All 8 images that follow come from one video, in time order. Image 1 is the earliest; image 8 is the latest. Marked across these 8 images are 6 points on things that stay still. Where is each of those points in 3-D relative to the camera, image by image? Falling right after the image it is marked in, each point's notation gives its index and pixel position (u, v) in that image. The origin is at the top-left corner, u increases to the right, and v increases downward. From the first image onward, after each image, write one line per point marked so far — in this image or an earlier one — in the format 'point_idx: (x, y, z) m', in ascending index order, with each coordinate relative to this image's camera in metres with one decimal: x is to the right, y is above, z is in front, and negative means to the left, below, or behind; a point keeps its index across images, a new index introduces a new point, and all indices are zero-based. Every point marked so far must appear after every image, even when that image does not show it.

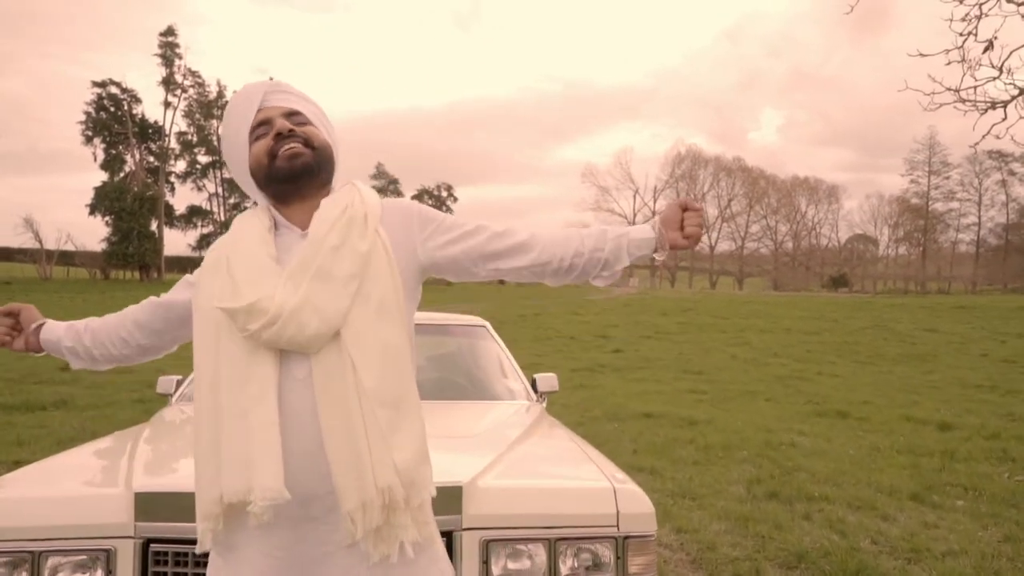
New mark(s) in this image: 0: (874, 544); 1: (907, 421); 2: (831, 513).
0: (+2.4, -1.7, +5.5) m
1: (+6.4, -2.1, +13.4) m
2: (+2.4, -1.7, +6.3) m
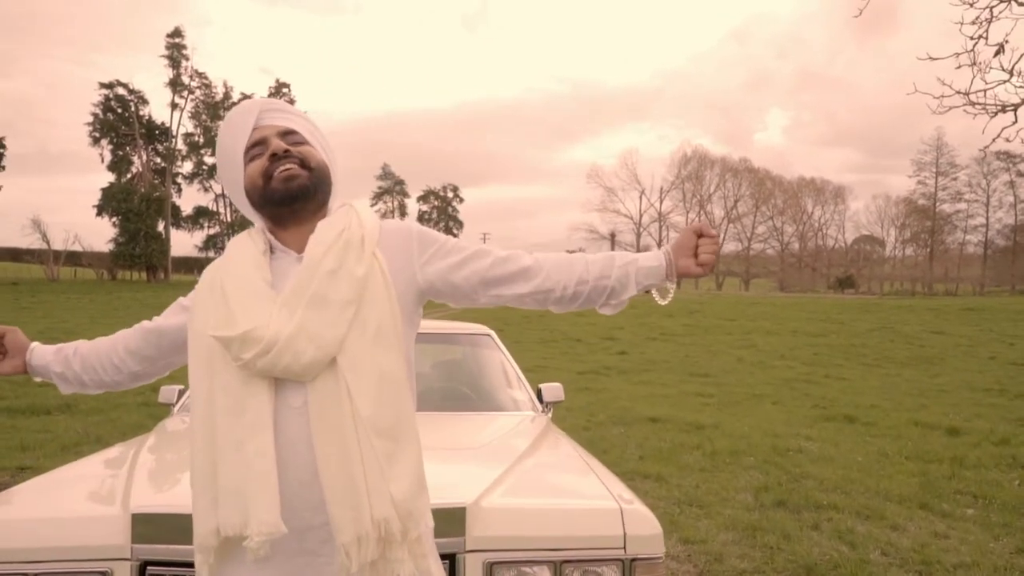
0: (+2.4, -1.7, +5.4) m
1: (+6.5, -2.2, +13.3) m
2: (+2.5, -1.8, +6.2) m
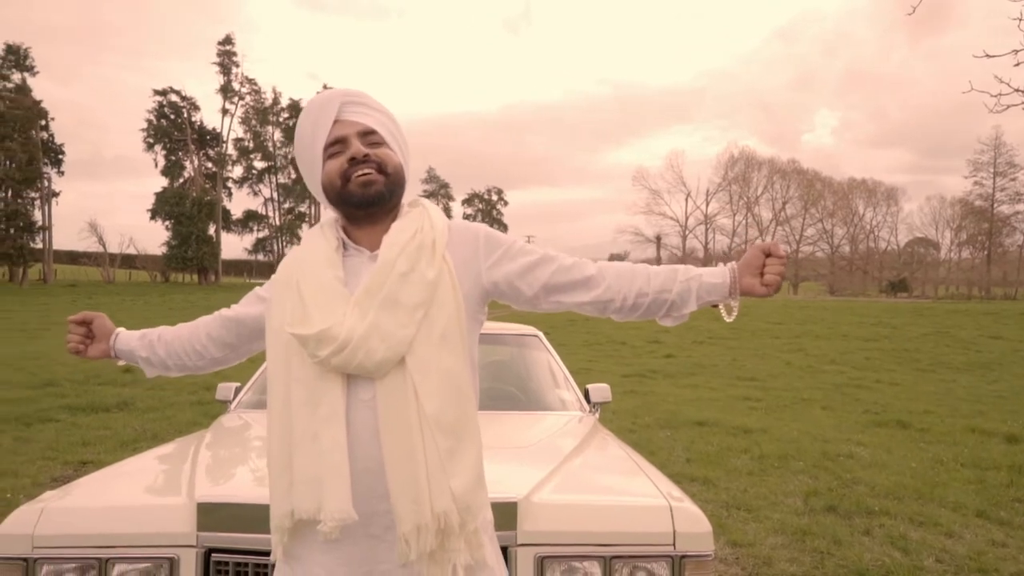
0: (+2.7, -1.8, +5.3) m
1: (+7.2, -2.2, +13.0) m
2: (+2.8, -1.8, +6.1) m
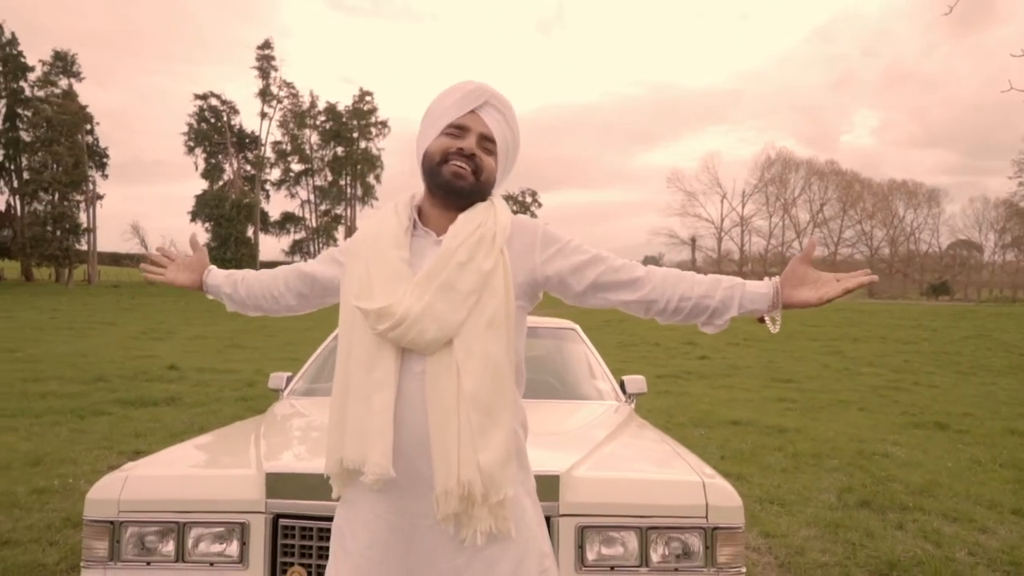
0: (+3.0, -1.7, +5.4) m
1: (+7.7, -2.3, +12.9) m
2: (+3.1, -1.8, +6.2) m
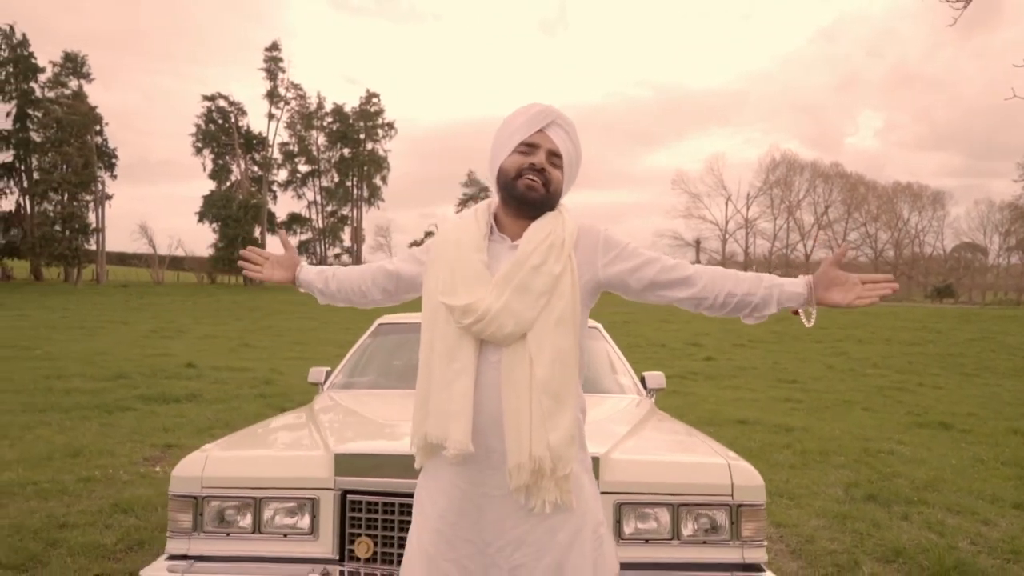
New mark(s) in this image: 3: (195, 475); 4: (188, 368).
0: (+3.1, -1.7, +5.7) m
1: (+7.9, -2.3, +13.1) m
2: (+3.3, -1.8, +6.5) m
3: (-1.1, -0.7, +3.0) m
4: (-6.3, -1.6, +16.1) m
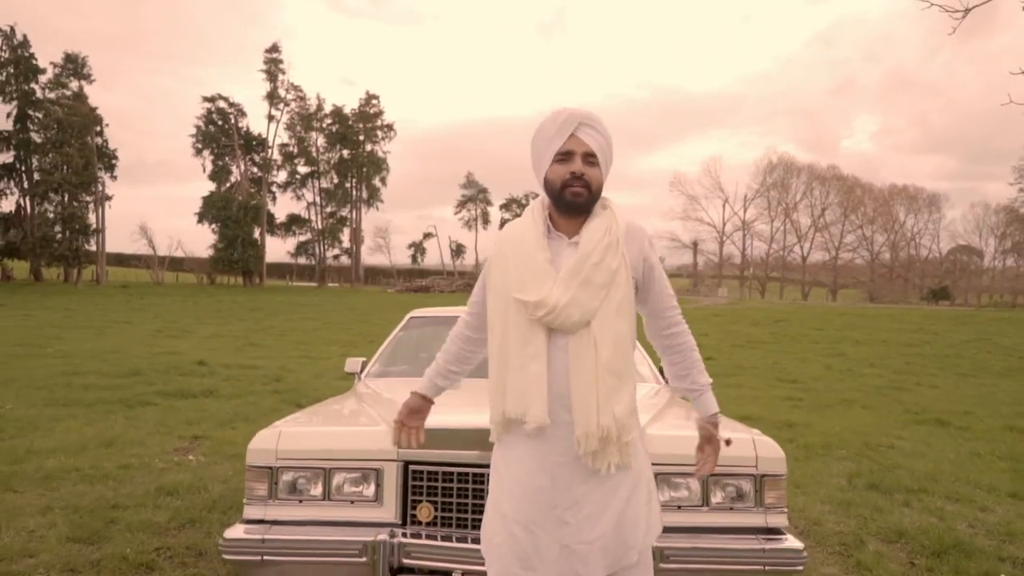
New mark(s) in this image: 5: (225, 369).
0: (+3.3, -1.7, +6.0) m
1: (+8.1, -2.3, +13.4) m
2: (+3.4, -1.7, +6.8) m
3: (-1.0, -0.6, +3.3) m
4: (-6.1, -1.5, +16.4) m
5: (-5.7, -1.6, +16.6) m
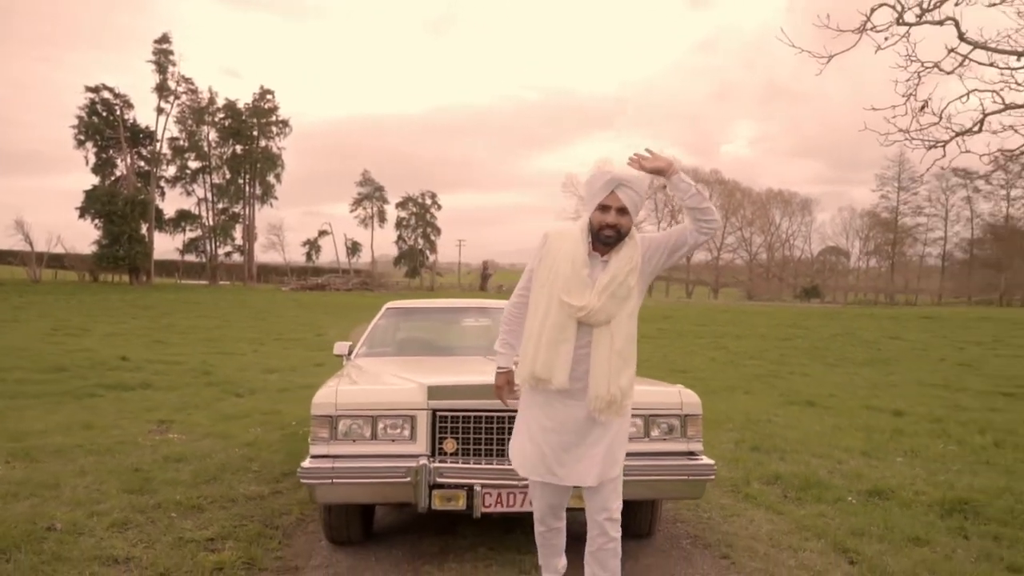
0: (+2.9, -1.7, +7.6) m
1: (+6.6, -2.3, +15.6) m
2: (+2.9, -1.7, +8.4) m
3: (-1.0, -0.6, +4.4) m
4: (-7.8, -1.5, +16.7) m
5: (-7.4, -1.6, +17.0) m
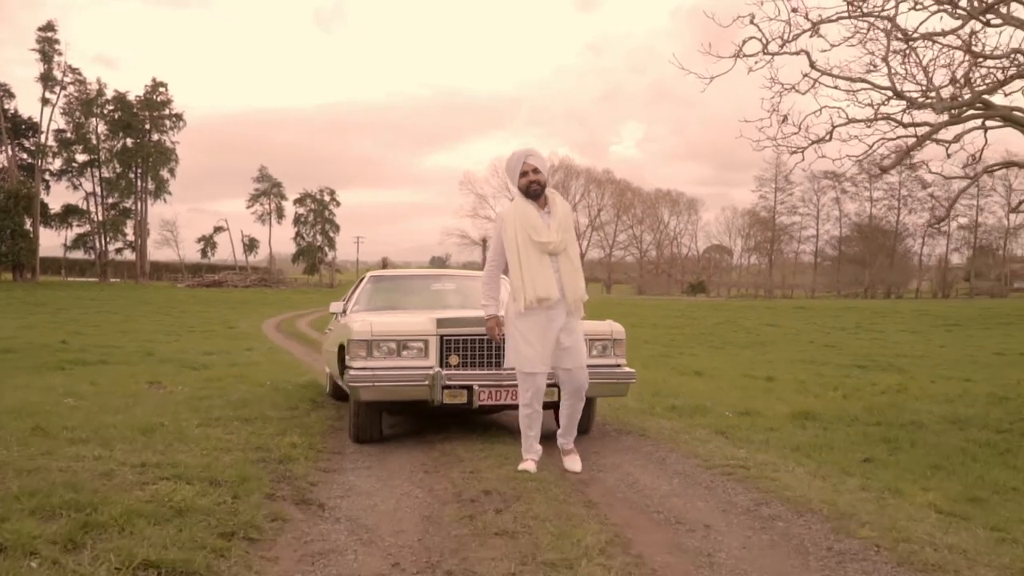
0: (+2.4, -1.4, +9.8) m
1: (+5.1, -1.9, +18.2) m
2: (+2.3, -1.4, +10.6) m
3: (-1.1, -0.3, +6.1) m
4: (-9.4, -1.2, +17.4) m
5: (-9.1, -1.3, +17.8) m
